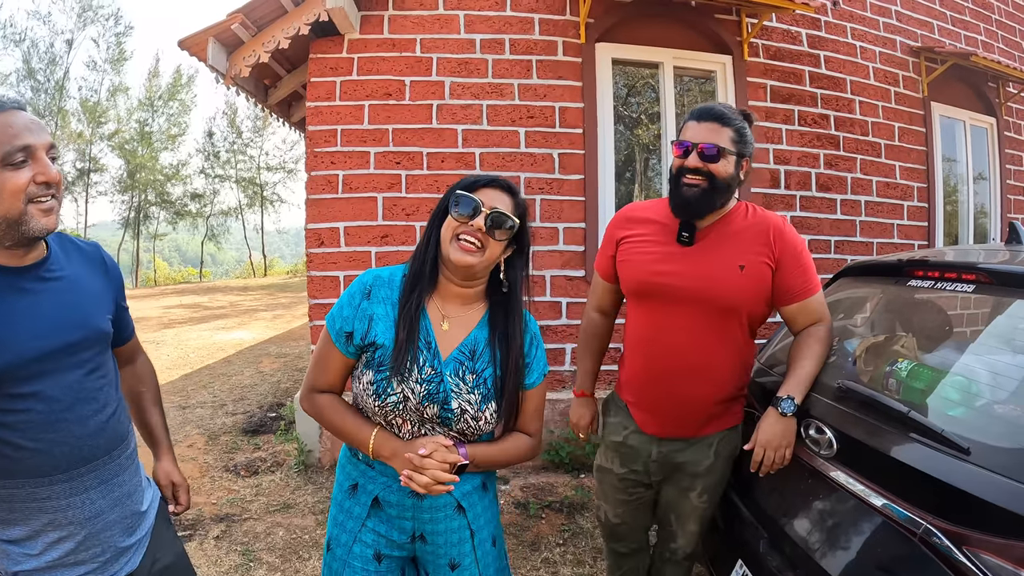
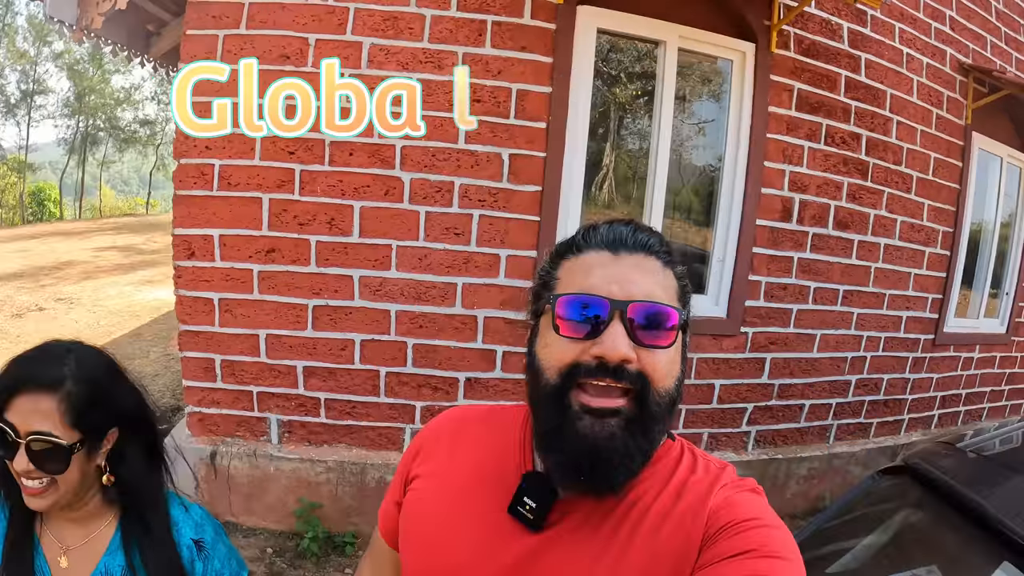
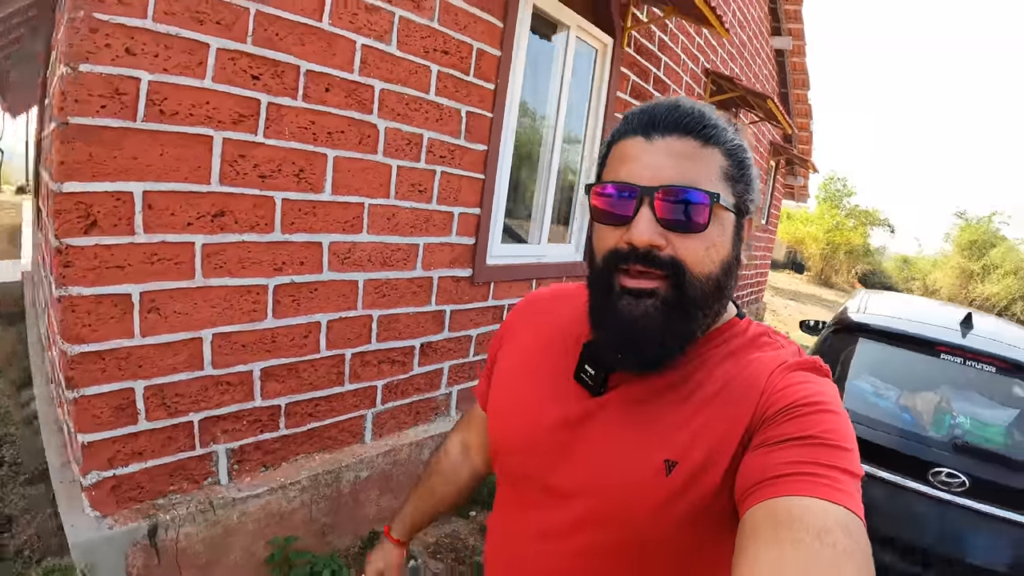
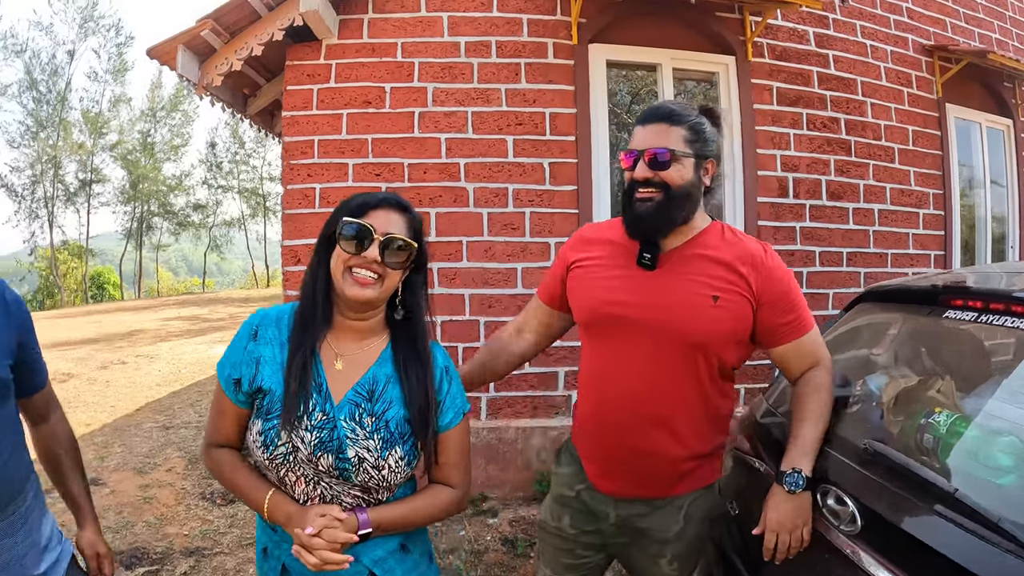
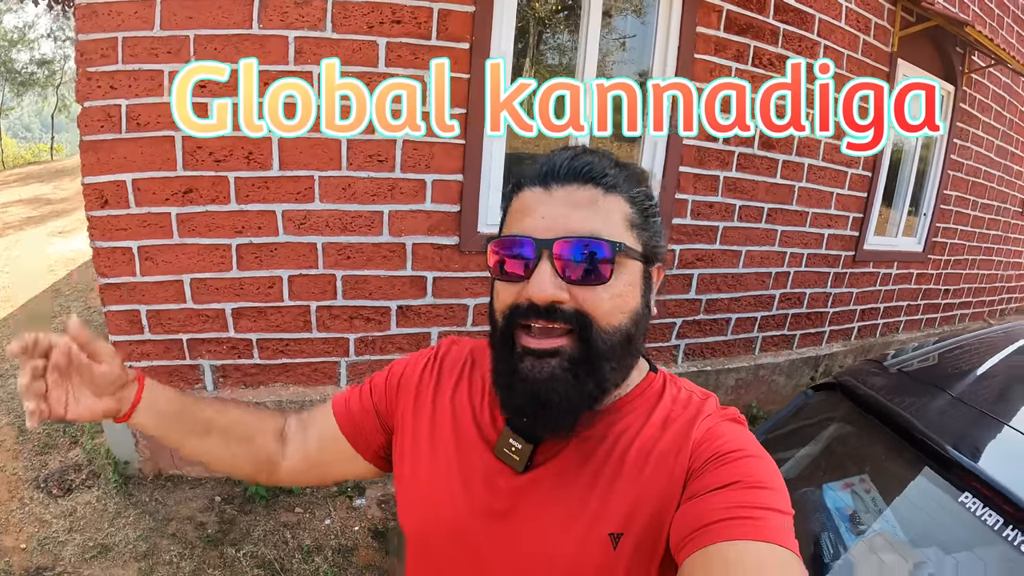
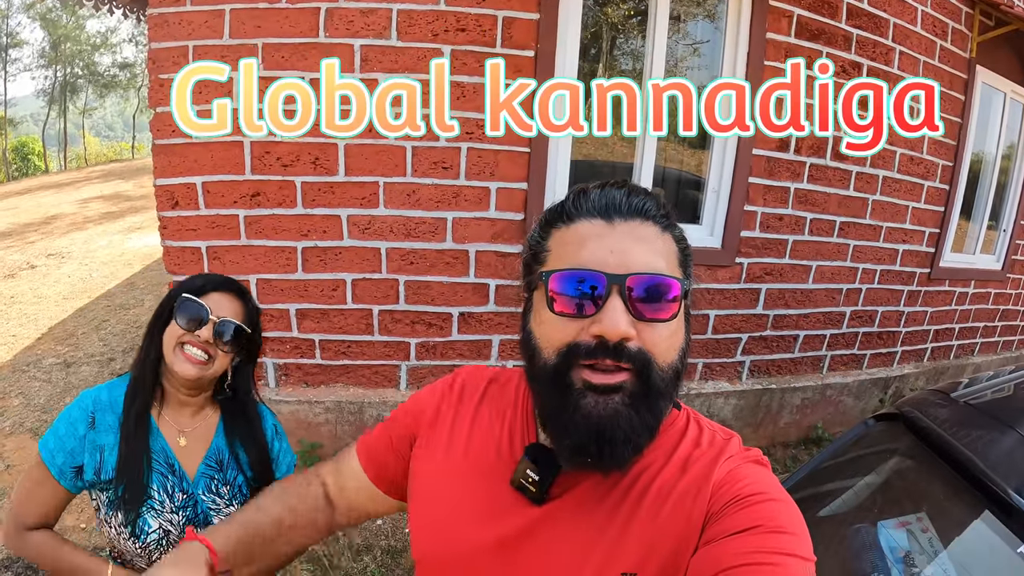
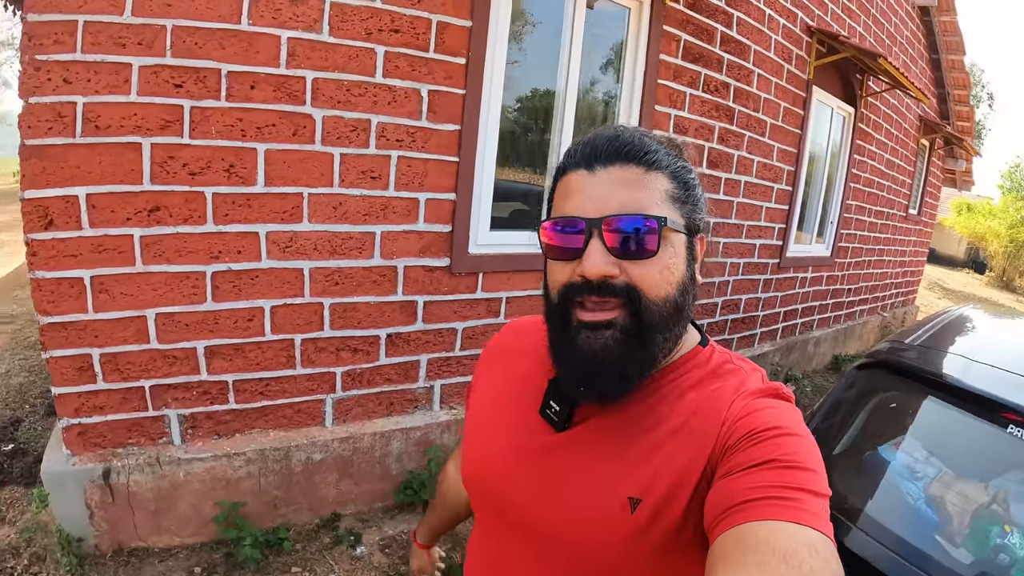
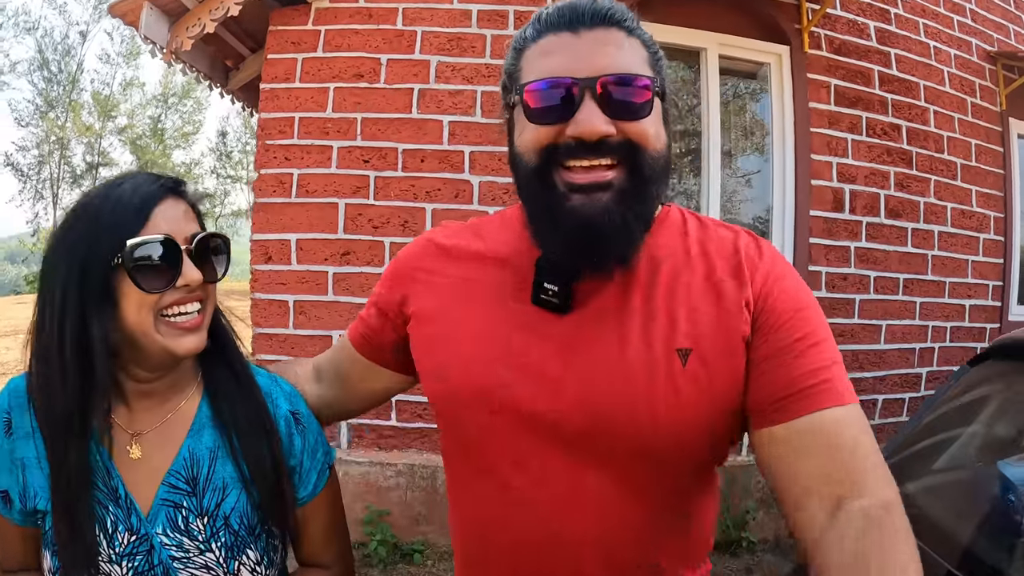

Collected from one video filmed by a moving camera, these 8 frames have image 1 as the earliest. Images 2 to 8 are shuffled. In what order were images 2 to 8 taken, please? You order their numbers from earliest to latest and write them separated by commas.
4, 8, 2, 6, 5, 7, 3
